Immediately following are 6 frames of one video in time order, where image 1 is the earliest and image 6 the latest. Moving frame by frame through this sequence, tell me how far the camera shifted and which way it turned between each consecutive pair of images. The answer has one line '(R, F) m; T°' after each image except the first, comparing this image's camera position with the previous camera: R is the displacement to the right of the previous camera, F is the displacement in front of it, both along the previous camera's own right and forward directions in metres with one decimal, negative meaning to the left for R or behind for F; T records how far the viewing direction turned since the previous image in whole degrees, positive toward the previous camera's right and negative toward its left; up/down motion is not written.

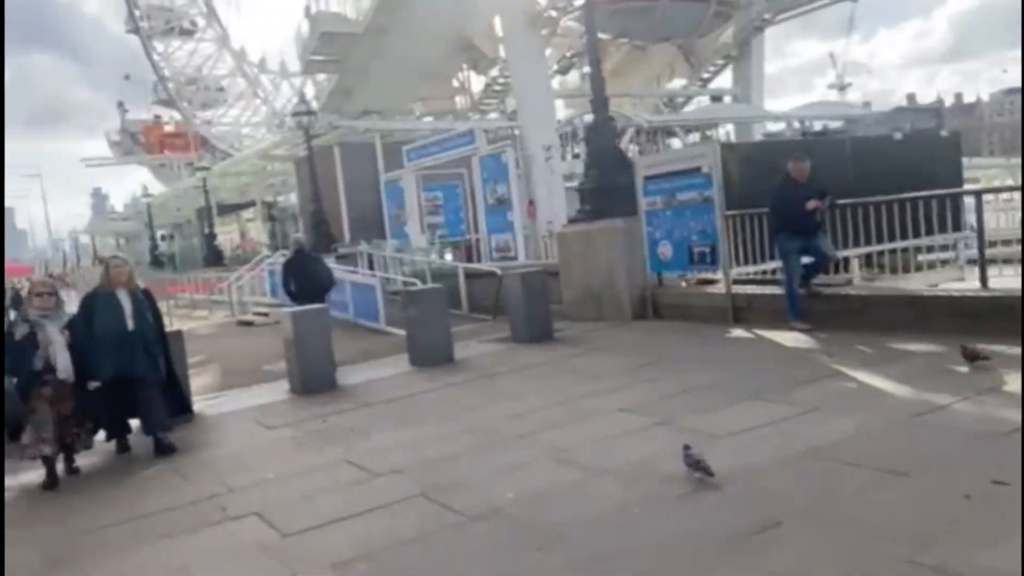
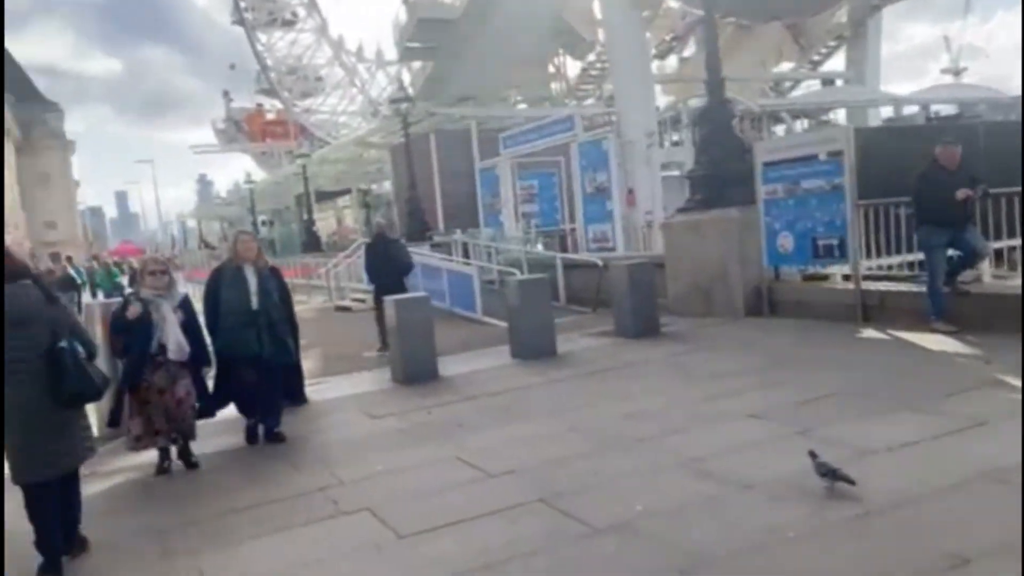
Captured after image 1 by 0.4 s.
(-0.3, +0.4) m; -6°
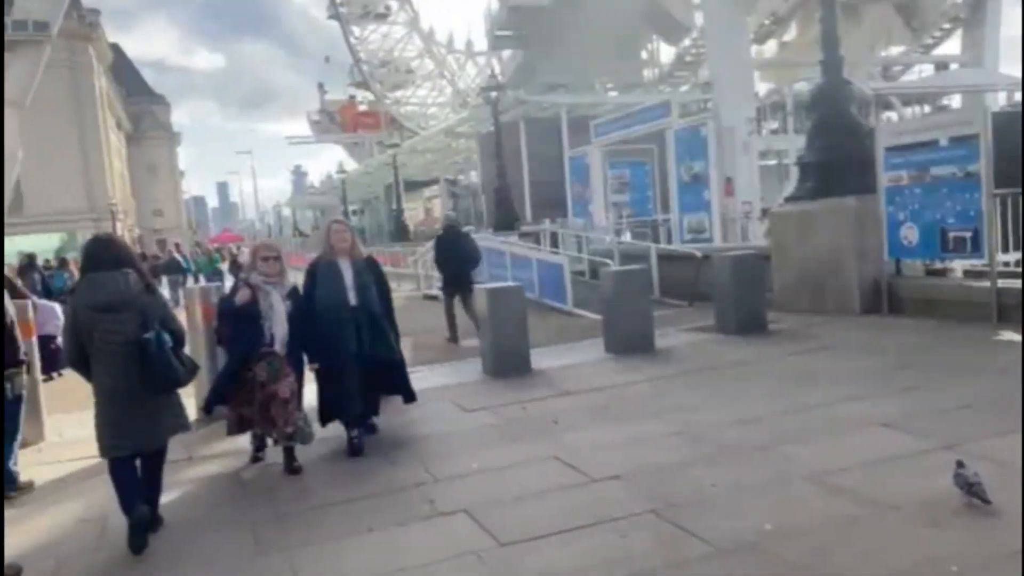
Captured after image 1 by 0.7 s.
(-0.1, +0.3) m; -6°
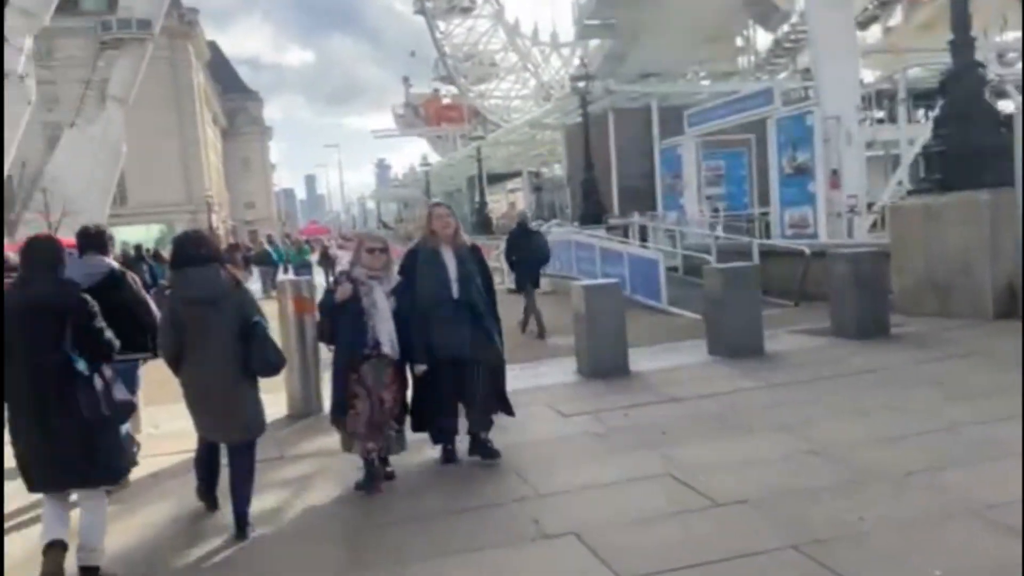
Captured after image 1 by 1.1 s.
(-0.2, +0.4) m; -6°
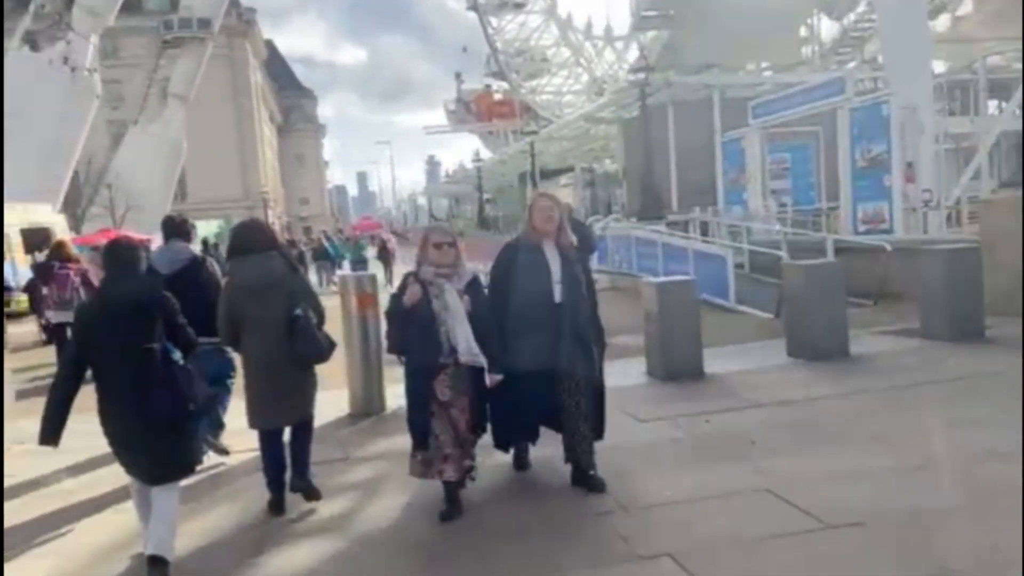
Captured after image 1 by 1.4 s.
(-0.2, +0.3) m; -4°
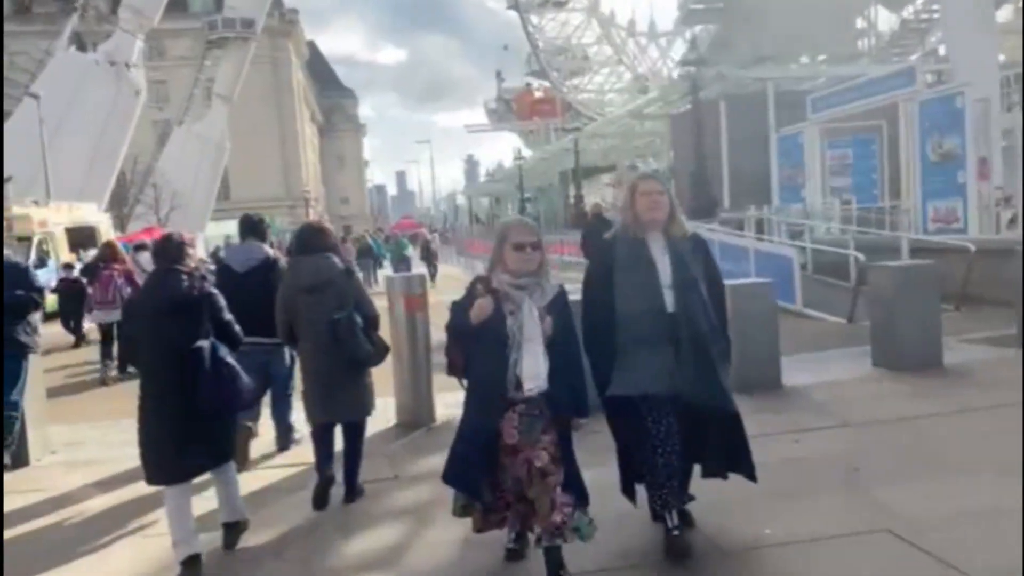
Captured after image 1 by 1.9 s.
(-0.2, +0.5) m; -3°
